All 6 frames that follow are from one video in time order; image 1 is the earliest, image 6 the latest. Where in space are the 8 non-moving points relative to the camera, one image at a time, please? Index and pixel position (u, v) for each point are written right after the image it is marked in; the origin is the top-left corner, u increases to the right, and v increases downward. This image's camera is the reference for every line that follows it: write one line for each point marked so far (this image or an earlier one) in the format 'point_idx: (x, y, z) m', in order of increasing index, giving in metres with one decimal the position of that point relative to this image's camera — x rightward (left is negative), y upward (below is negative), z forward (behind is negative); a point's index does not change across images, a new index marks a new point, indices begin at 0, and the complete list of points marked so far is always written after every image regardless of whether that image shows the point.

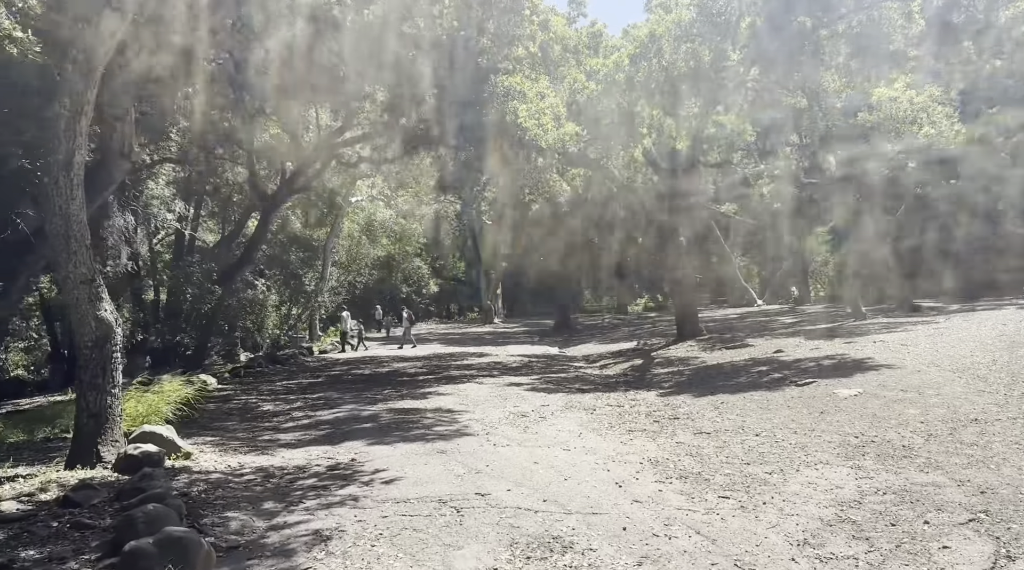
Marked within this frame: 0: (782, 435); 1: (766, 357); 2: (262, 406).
0: (+2.4, -1.3, +7.6) m
1: (+4.4, -1.2, +14.5) m
2: (-3.4, -1.7, +11.6) m
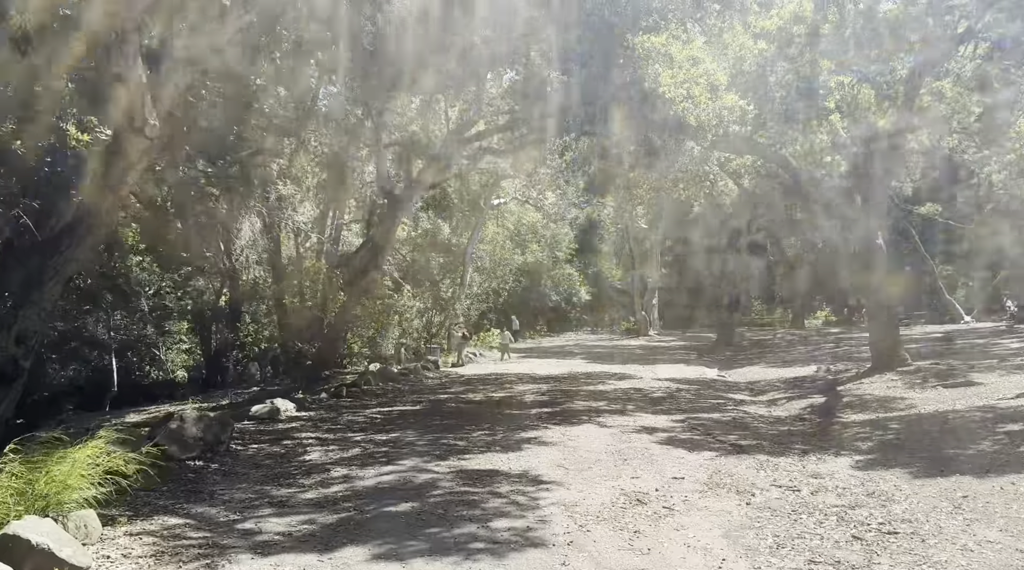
0: (+2.8, -1.5, +3.9) m
1: (+6.1, -1.5, +10.3) m
2: (-2.2, -1.8, +8.9) m
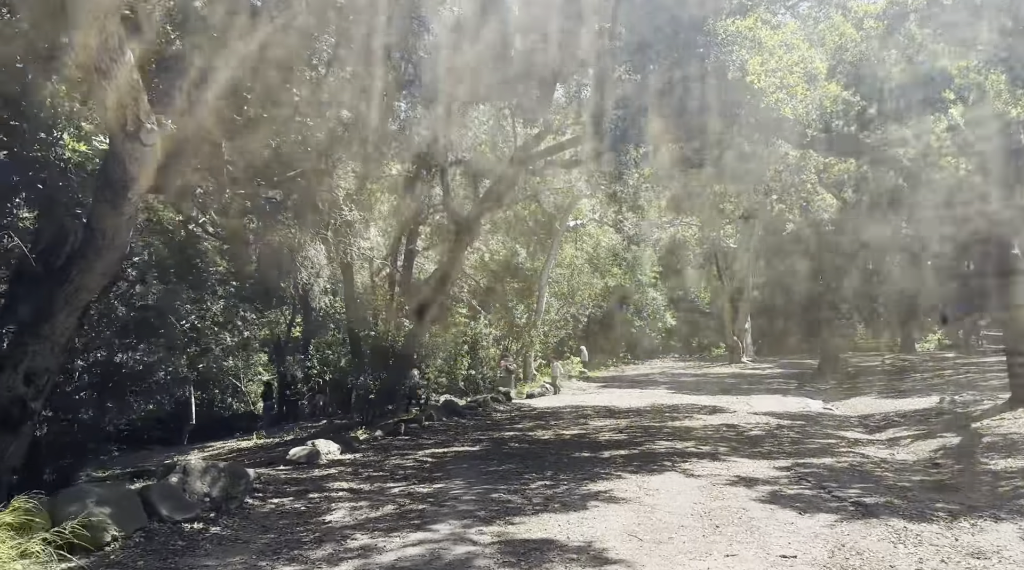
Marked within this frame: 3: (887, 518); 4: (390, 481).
0: (+2.8, -1.5, +2.0) m
1: (+6.7, -1.6, +8.0) m
2: (-1.6, -2.0, +7.5) m
3: (+3.0, -1.9, +6.8) m
4: (-1.3, -2.1, +8.9) m
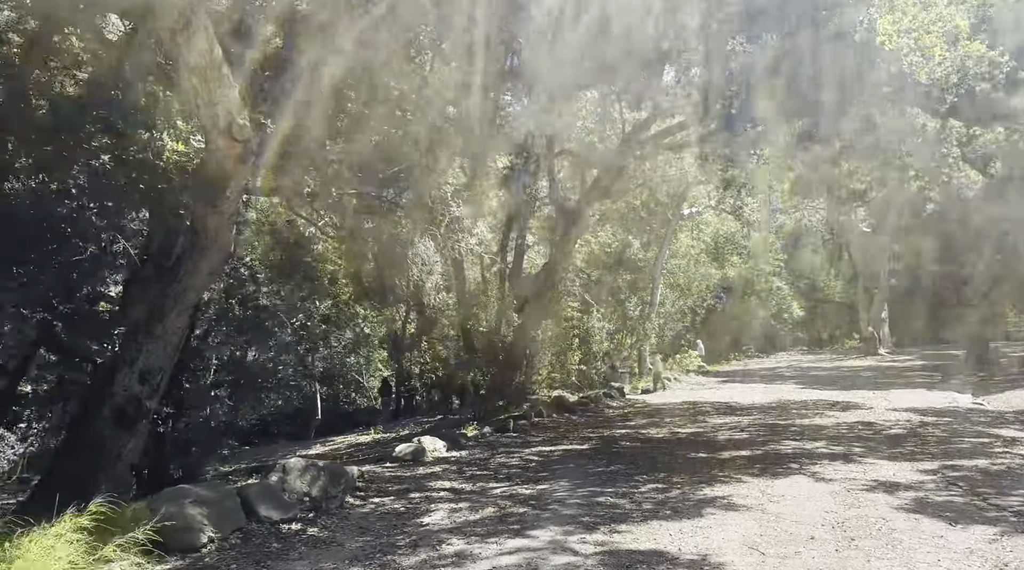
0: (+2.9, -1.4, +1.1) m
1: (+7.6, -1.3, +6.5) m
2: (-0.7, -1.9, +7.2) m
3: (+3.8, -1.7, +5.8) m
4: (-0.2, -2.0, +8.5) m
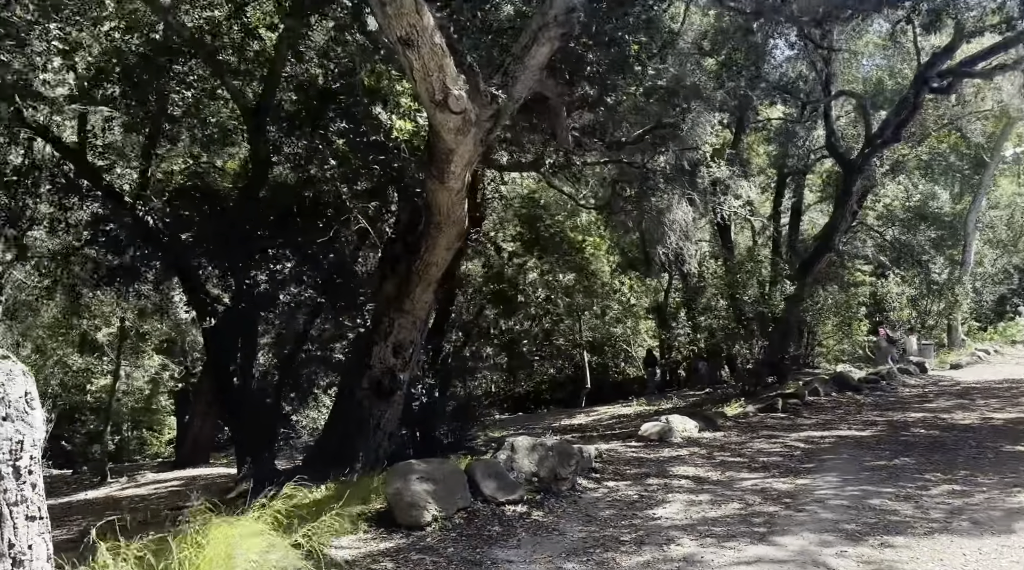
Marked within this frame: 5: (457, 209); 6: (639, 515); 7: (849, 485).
0: (+2.6, -1.3, -0.4) m
1: (+8.8, -0.9, +3.1) m
2: (+1.2, -1.7, +6.5) m
3: (+5.0, -1.4, +3.7) m
4: (+2.1, -1.7, +7.6) m
5: (-0.6, +0.7, +8.1) m
6: (+0.9, -1.7, +6.2) m
7: (+2.8, -1.6, +6.9) m
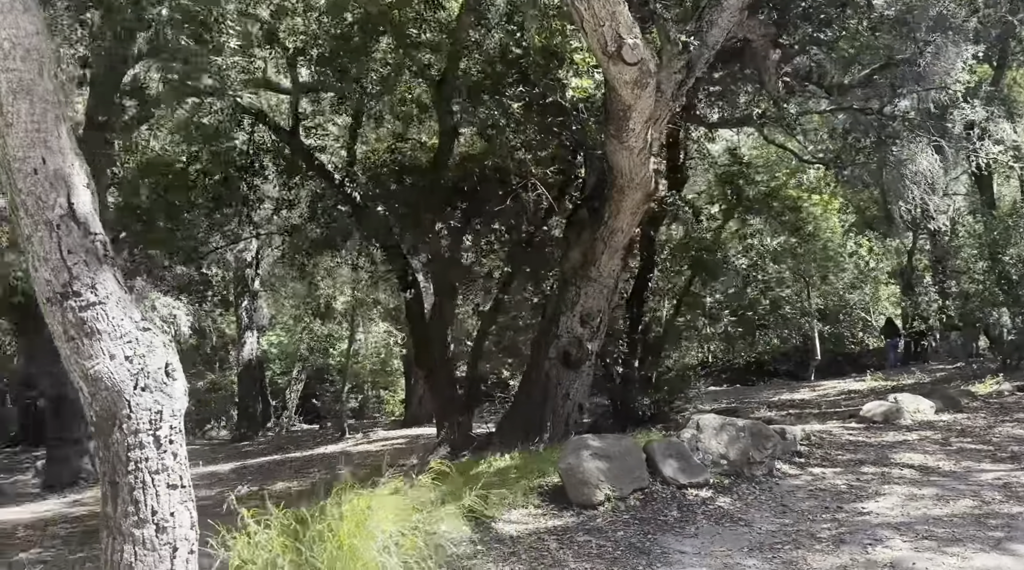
0: (+1.9, -1.3, -1.4) m
1: (+8.8, -0.7, +0.3) m
2: (+2.5, -1.4, +5.7) m
3: (+5.3, -1.2, +2.0) m
4: (+3.7, -1.4, +6.5) m
5: (+1.2, +1.1, +7.6) m
6: (+2.2, -1.5, +5.5) m
7: (+4.1, -1.3, +5.6) m
